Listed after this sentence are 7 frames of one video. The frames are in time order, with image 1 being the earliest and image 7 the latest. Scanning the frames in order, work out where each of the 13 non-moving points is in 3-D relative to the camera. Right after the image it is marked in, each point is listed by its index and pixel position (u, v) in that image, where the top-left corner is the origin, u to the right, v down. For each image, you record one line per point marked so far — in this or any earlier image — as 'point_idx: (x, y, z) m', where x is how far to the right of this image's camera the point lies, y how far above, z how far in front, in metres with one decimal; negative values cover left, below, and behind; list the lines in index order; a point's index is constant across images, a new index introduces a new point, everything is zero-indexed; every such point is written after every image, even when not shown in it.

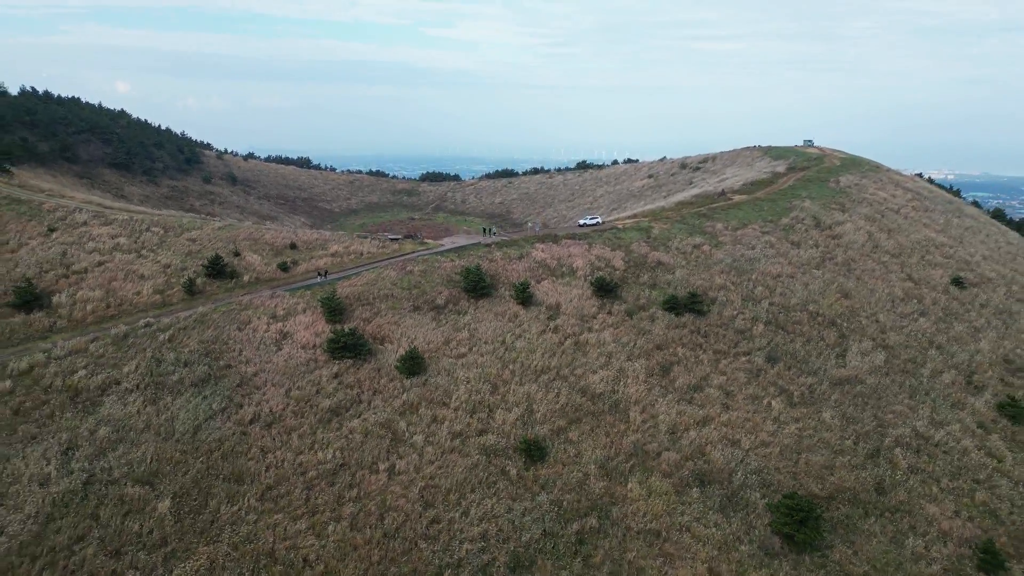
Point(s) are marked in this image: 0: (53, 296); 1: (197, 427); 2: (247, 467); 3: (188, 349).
0: (-13.1, -0.3, +18.4) m
1: (-7.2, -3.2, +14.7) m
2: (-5.7, -3.9, +13.9) m
3: (-8.6, -1.6, +17.0) m
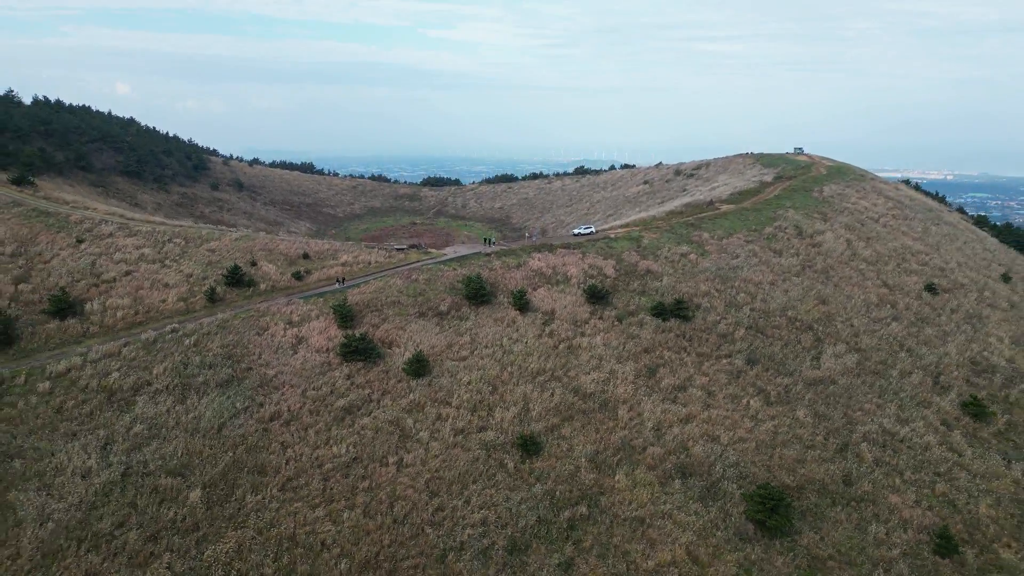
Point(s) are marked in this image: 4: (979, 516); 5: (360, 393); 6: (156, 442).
0: (-13.1, -0.5, +19.8) m
1: (-7.3, -3.4, +16.1) m
2: (-5.8, -4.1, +15.2) m
3: (-8.7, -1.9, +18.4) m
4: (+11.9, -5.8, +16.1) m
5: (-4.2, -2.9, +17.6) m
6: (-8.6, -3.7, +15.4) m
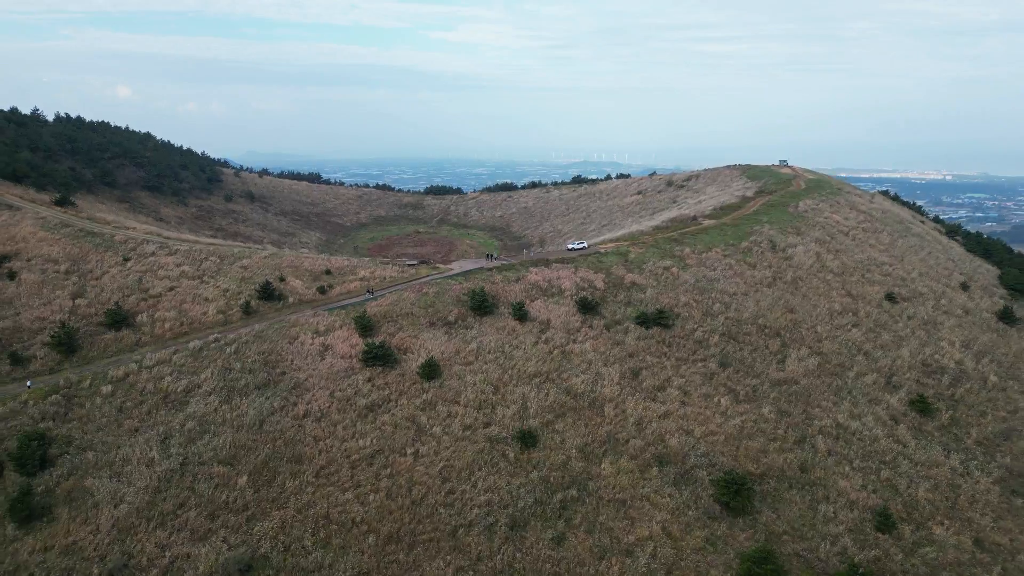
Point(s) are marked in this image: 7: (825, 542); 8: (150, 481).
0: (-13.1, -1.0, +22.3) m
1: (-7.3, -3.9, +18.7) m
2: (-5.8, -4.6, +17.8) m
3: (-8.7, -2.3, +21.0) m
4: (+11.9, -6.1, +18.6) m
5: (-4.2, -3.3, +20.2) m
6: (-8.6, -4.2, +18.0) m
7: (+8.3, -6.7, +16.8) m
8: (-9.4, -5.0, +16.6) m
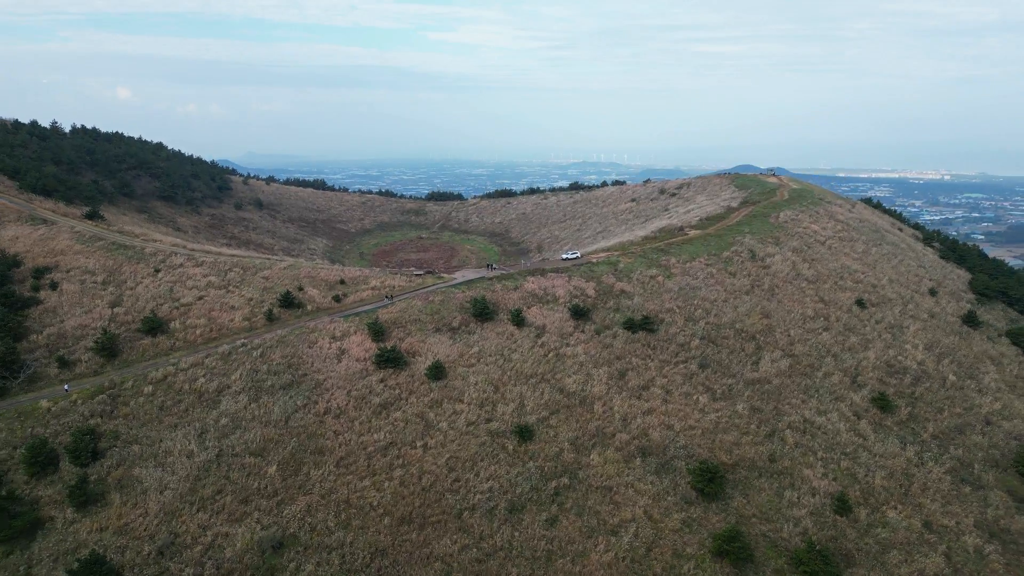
0: (-13.2, -1.4, +24.5) m
1: (-7.3, -4.2, +20.9) m
2: (-5.8, -4.9, +20.0) m
3: (-8.7, -2.7, +23.2) m
4: (+11.8, -6.4, +20.8) m
5: (-4.2, -3.7, +22.4) m
6: (-8.6, -4.5, +20.2) m
7: (+8.2, -7.0, +19.0) m
8: (-9.5, -5.4, +18.8) m
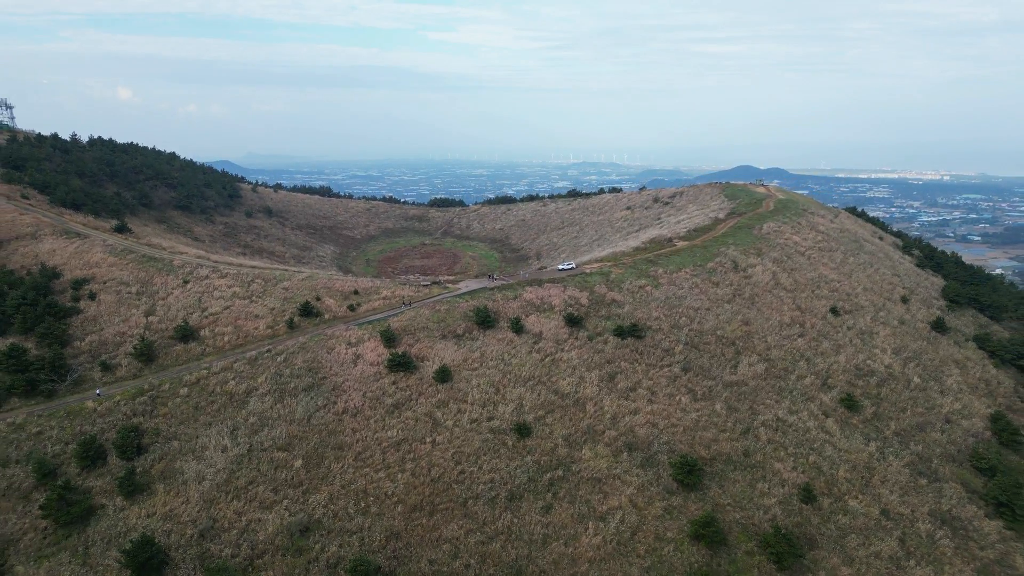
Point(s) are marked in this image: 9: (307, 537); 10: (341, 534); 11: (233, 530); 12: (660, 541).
0: (-13.2, -1.8, +26.8) m
1: (-7.4, -4.7, +23.2) m
2: (-5.9, -5.3, +22.3) m
3: (-8.7, -3.1, +25.5) m
4: (+11.8, -6.9, +23.1) m
5: (-4.3, -4.1, +24.7) m
6: (-8.6, -5.0, +22.5) m
7: (+8.2, -7.4, +21.3) m
8: (-9.5, -5.8, +21.1) m
9: (-6.2, -7.4, +19.1) m
10: (-5.1, -7.4, +19.2) m
11: (-8.4, -7.3, +19.1) m
12: (+4.6, -7.9, +19.9) m
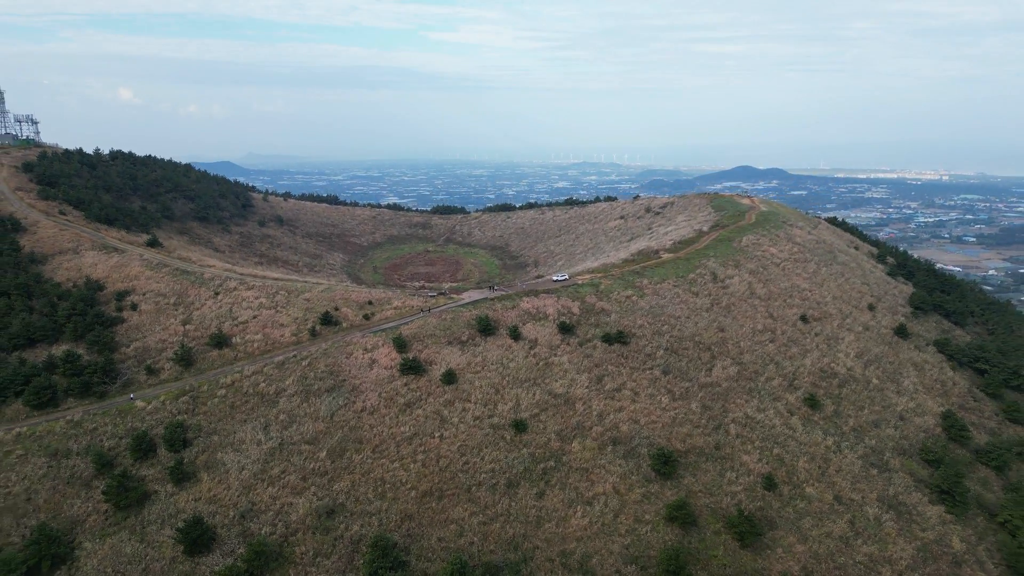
0: (-13.3, -2.3, +30.0) m
1: (-7.4, -5.2, +26.3) m
2: (-5.9, -5.9, +25.4) m
3: (-8.8, -3.6, +28.6) m
4: (+11.7, -7.4, +26.3) m
5: (-4.3, -4.6, +27.8) m
6: (-8.7, -5.5, +25.6) m
7: (+8.2, -8.0, +24.4) m
8: (-9.6, -6.3, +24.3) m
9: (-6.2, -8.0, +22.2) m
10: (-5.2, -8.0, +22.3) m
11: (-8.4, -7.8, +22.2) m
12: (+4.6, -8.5, +23.0) m
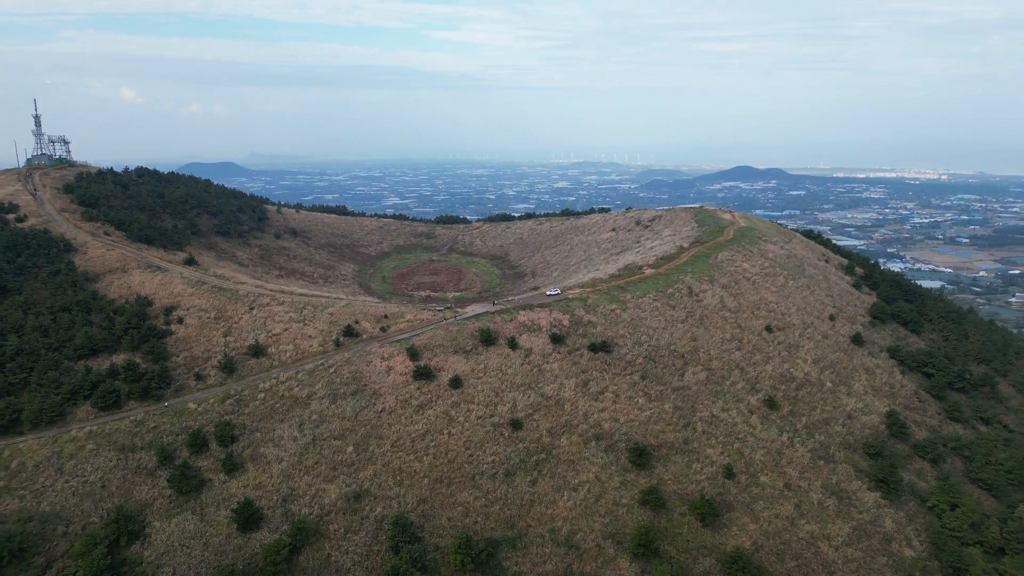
0: (-13.4, -3.2, +34.5) m
1: (-7.5, -6.1, +30.8) m
2: (-6.0, -6.8, +29.9) m
3: (-8.9, -4.5, +33.1) m
4: (+11.6, -8.2, +30.7) m
5: (-4.4, -5.5, +32.3) m
6: (-8.8, -6.4, +30.1) m
7: (+8.0, -8.8, +28.9) m
8: (-9.7, -7.2, +28.8) m
9: (-6.4, -8.9, +26.7) m
10: (-5.3, -8.9, +26.8) m
11: (-8.6, -8.7, +26.7) m
12: (+4.5, -9.3, +27.5) m
